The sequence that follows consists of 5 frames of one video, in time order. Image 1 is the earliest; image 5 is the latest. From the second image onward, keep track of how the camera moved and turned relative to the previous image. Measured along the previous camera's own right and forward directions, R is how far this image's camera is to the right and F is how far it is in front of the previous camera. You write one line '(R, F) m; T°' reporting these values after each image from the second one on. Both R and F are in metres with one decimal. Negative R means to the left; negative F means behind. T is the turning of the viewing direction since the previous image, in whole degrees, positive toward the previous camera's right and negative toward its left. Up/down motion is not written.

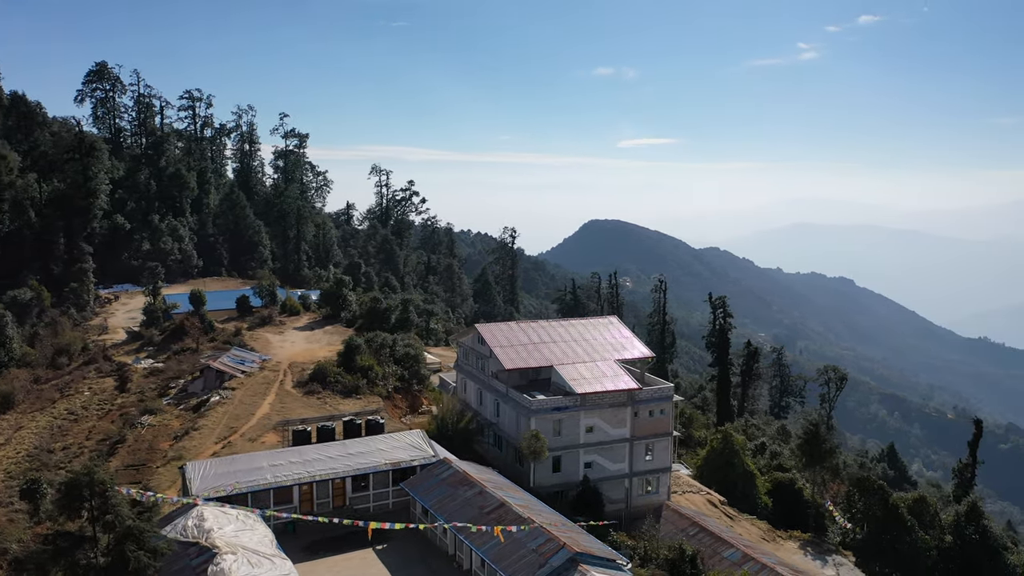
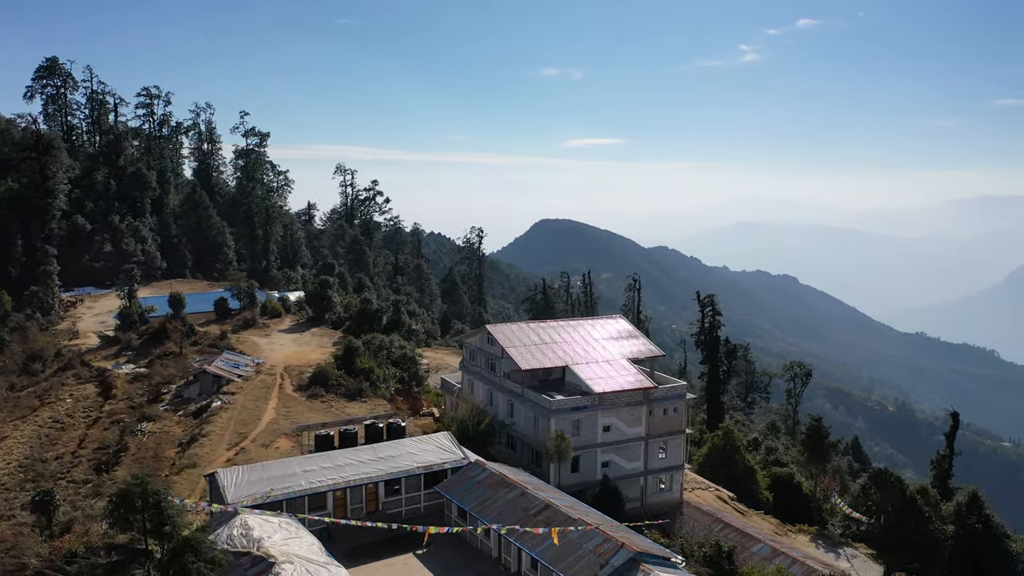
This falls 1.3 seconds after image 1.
(-1.9, +0.1) m; +3°
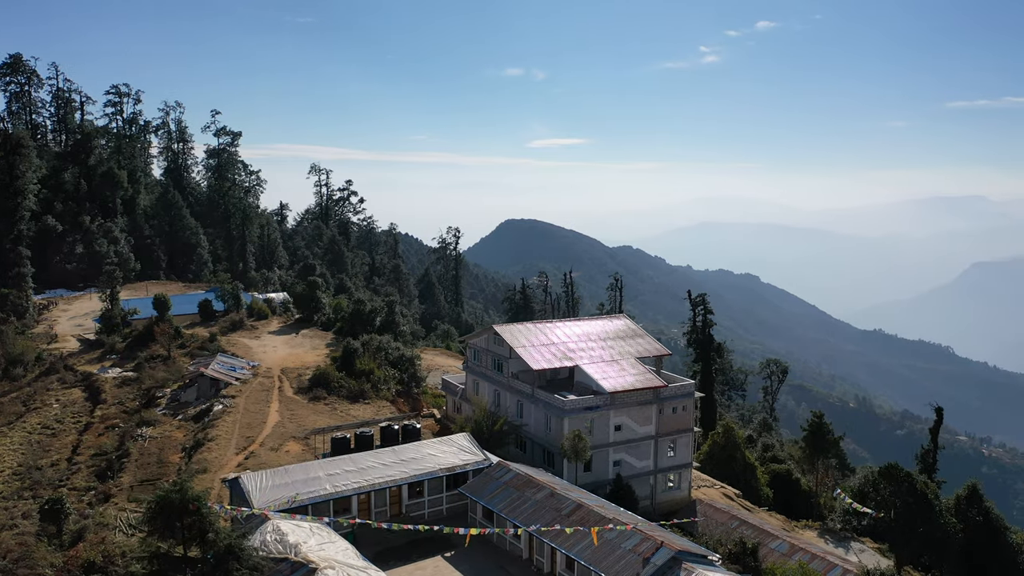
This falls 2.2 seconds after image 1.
(-1.3, +0.1) m; +2°
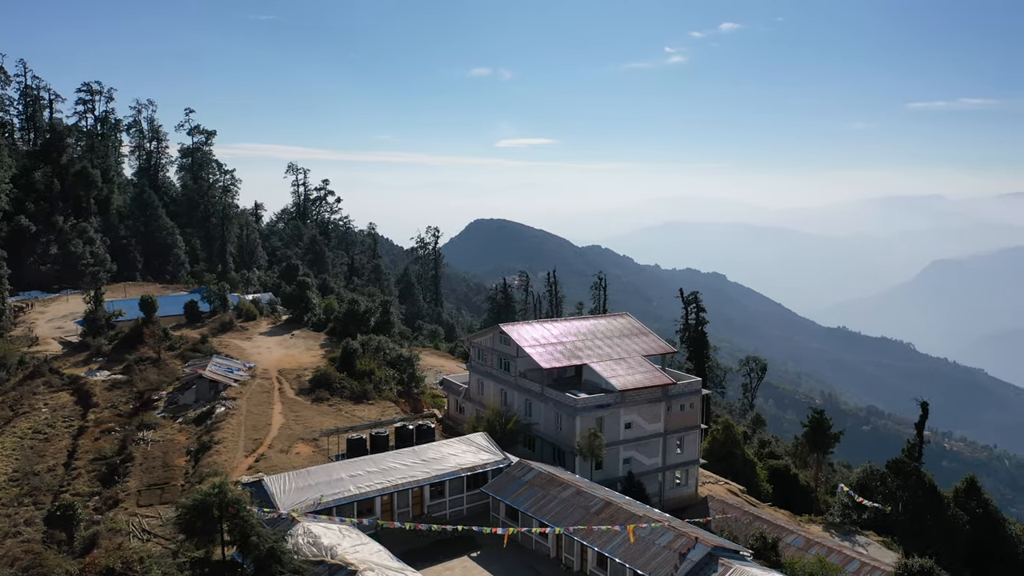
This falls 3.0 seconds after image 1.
(-1.2, 0.0) m; +2°
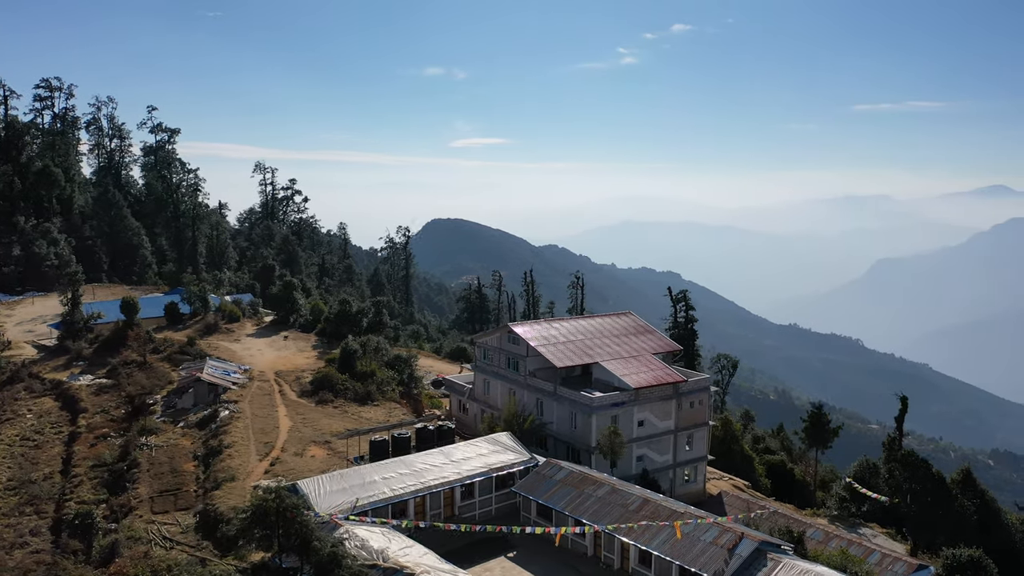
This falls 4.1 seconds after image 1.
(-1.6, 0.0) m; +3°
